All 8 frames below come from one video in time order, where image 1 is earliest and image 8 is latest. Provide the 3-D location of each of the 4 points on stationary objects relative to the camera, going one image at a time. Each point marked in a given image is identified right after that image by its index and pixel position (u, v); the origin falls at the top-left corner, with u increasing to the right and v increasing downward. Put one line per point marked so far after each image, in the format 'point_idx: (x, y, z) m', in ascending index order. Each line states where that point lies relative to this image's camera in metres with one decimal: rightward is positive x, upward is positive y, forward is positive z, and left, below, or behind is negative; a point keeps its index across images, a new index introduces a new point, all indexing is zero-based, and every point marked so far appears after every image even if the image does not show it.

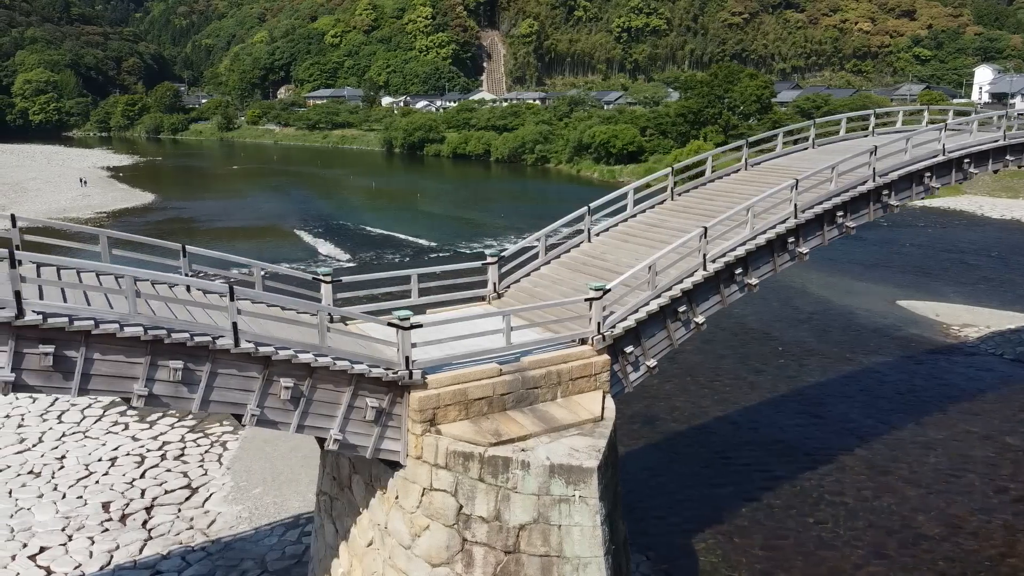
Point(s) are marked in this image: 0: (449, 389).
0: (-0.5, -0.9, +6.9) m
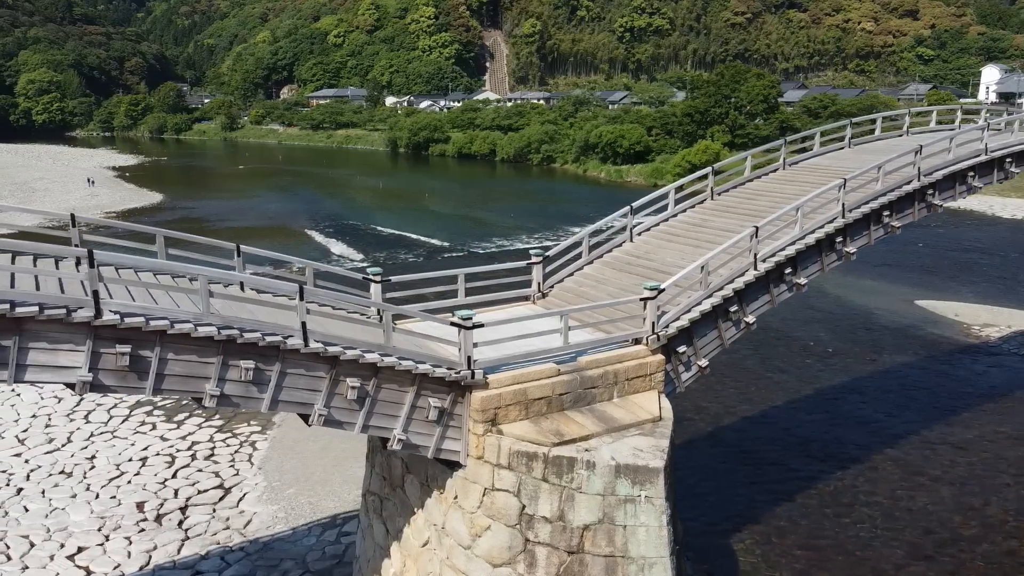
0: (0.0, -0.9, +6.8) m
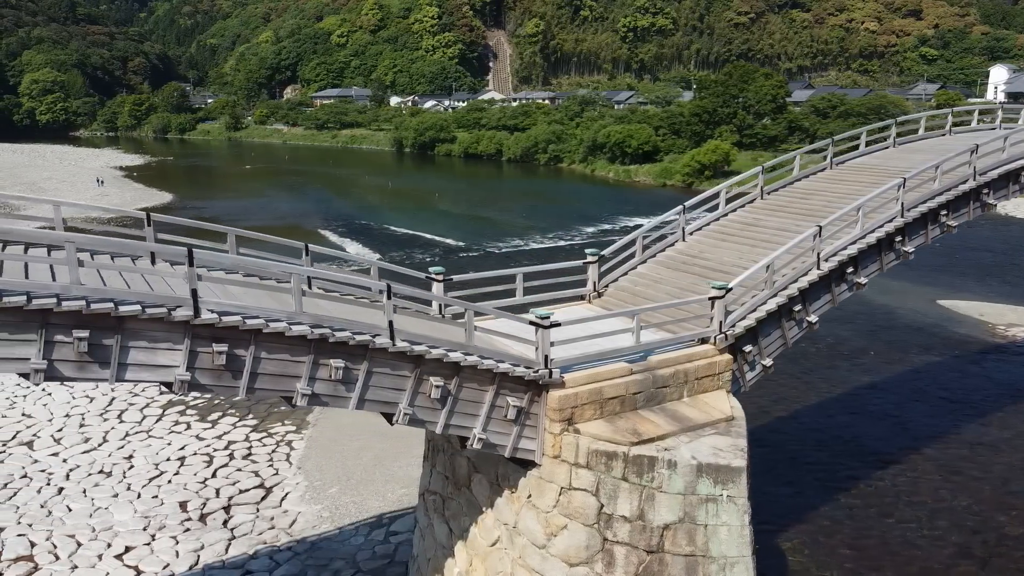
0: (+0.6, -0.8, +6.8) m
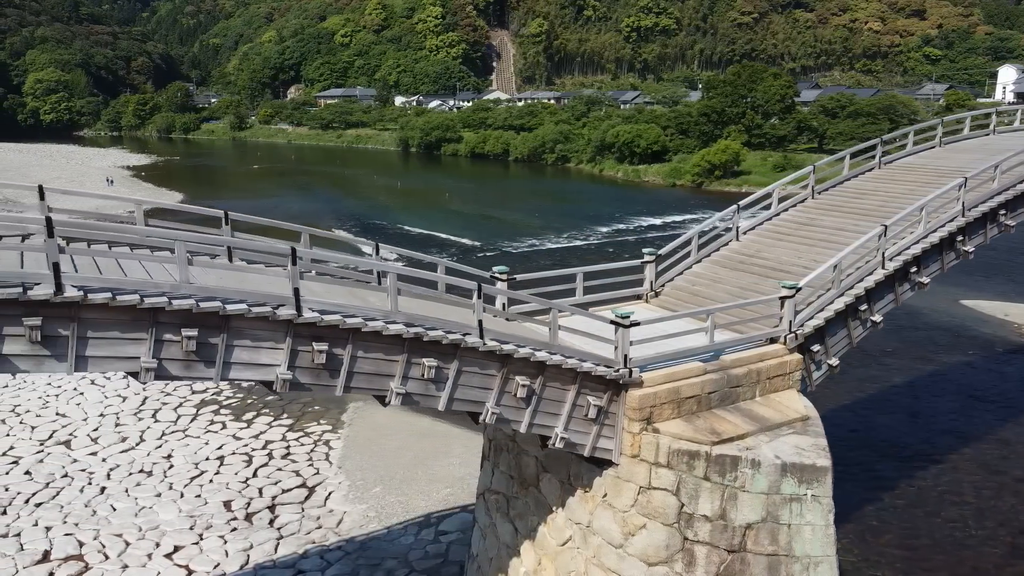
0: (+1.3, -0.8, +6.8) m
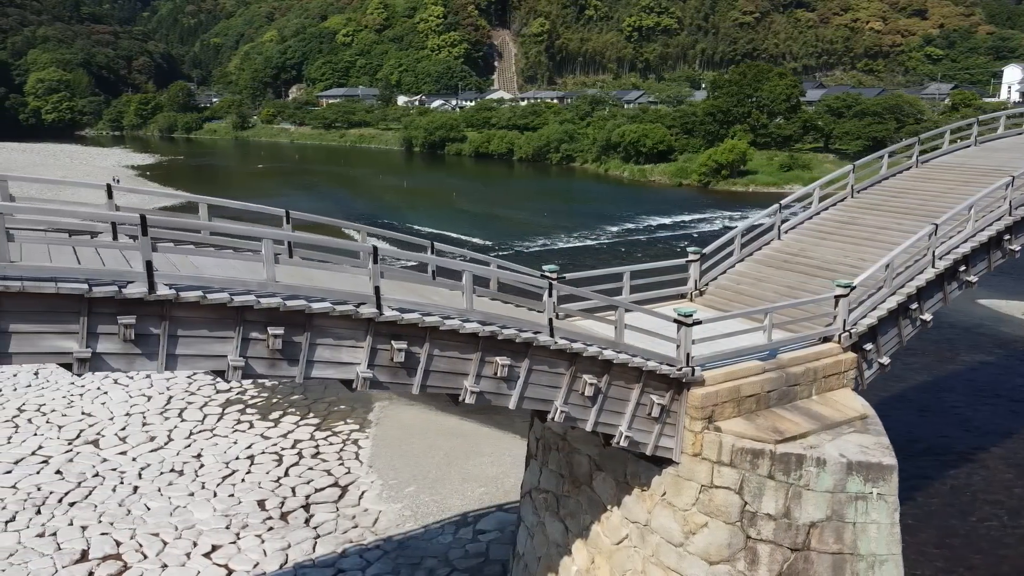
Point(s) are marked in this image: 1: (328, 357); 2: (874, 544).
0: (+1.8, -0.8, +6.8) m
1: (-1.2, -0.4, +5.1) m
2: (+2.9, -2.0, +6.4) m
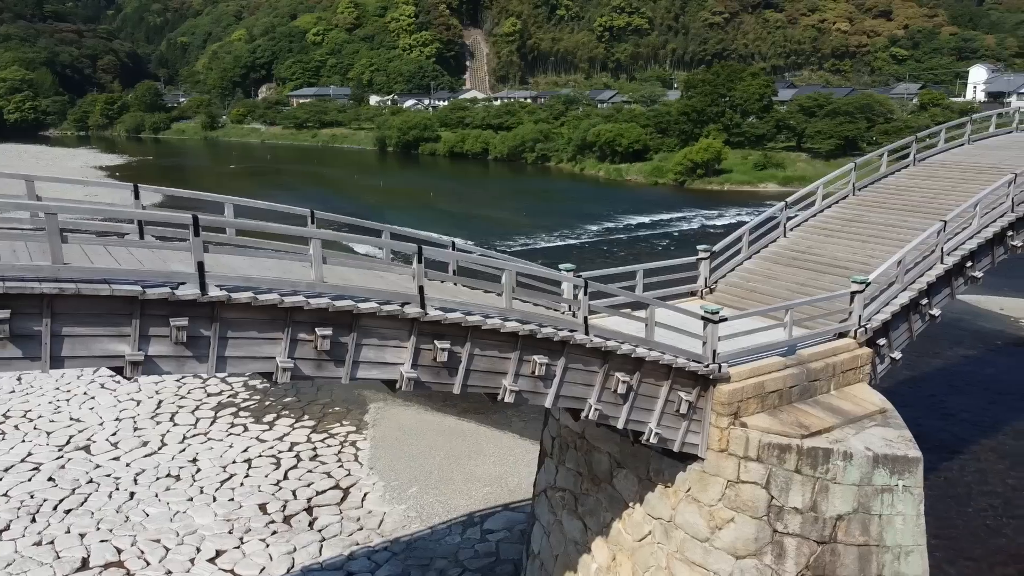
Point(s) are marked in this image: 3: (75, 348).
0: (+2.0, -0.8, +6.9) m
1: (-0.9, -0.4, +5.1) m
2: (+3.1, -2.0, +6.6) m
3: (-2.2, -0.3, +4.2) m
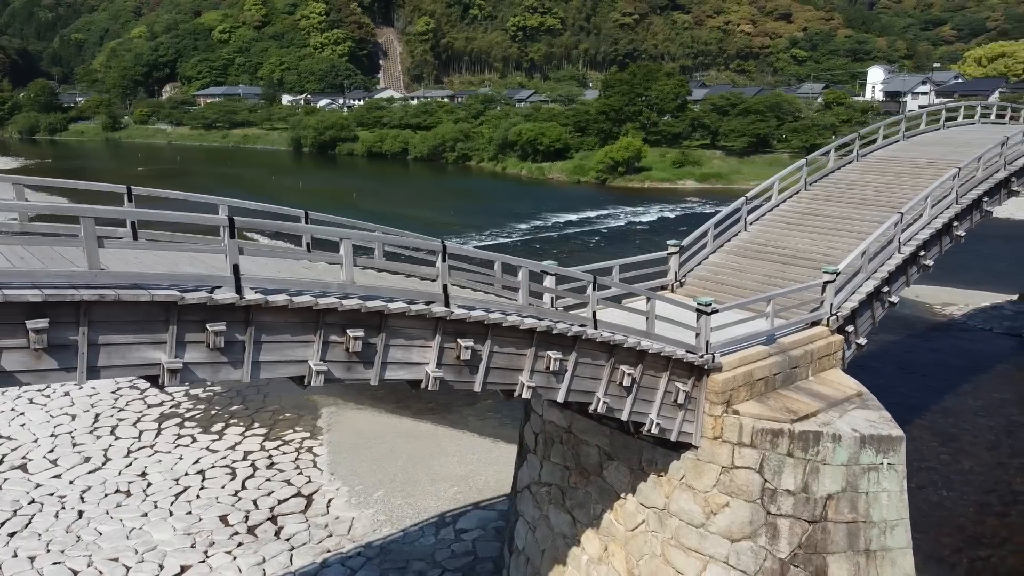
0: (+2.0, -0.7, +7.2) m
1: (-0.7, -0.4, +5.0) m
2: (+3.2, -1.9, +6.9) m
3: (-2.0, -0.3, +4.0) m
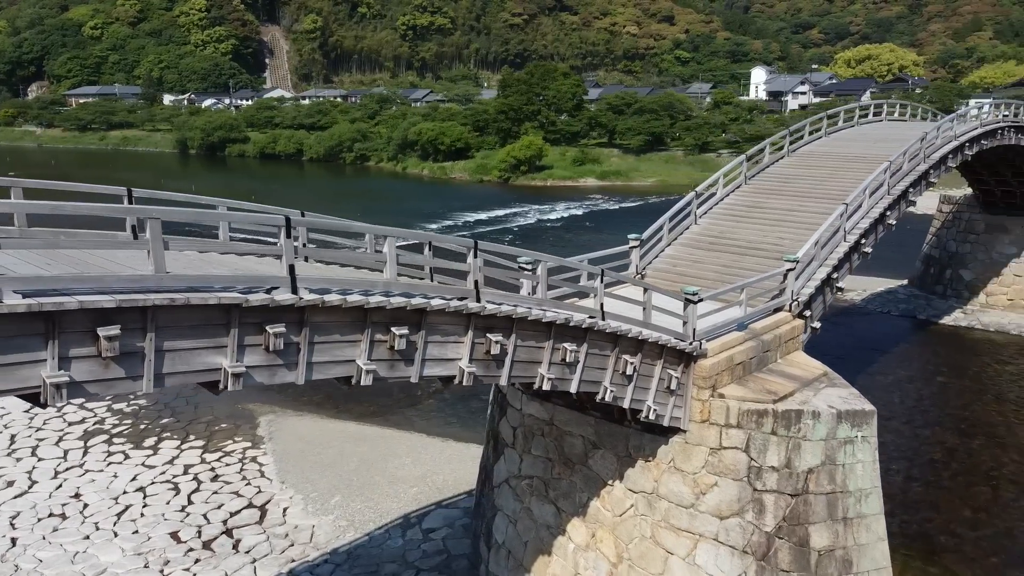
0: (+1.9, -0.6, +7.5) m
1: (-0.5, -0.4, +5.1) m
2: (+3.2, -1.8, +7.4) m
3: (-1.6, -0.4, +3.8) m
